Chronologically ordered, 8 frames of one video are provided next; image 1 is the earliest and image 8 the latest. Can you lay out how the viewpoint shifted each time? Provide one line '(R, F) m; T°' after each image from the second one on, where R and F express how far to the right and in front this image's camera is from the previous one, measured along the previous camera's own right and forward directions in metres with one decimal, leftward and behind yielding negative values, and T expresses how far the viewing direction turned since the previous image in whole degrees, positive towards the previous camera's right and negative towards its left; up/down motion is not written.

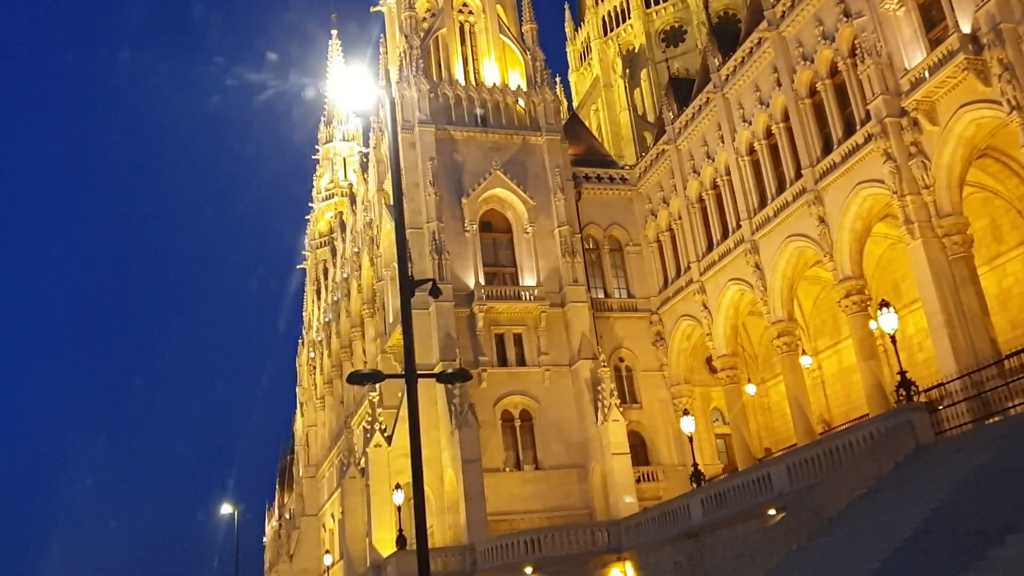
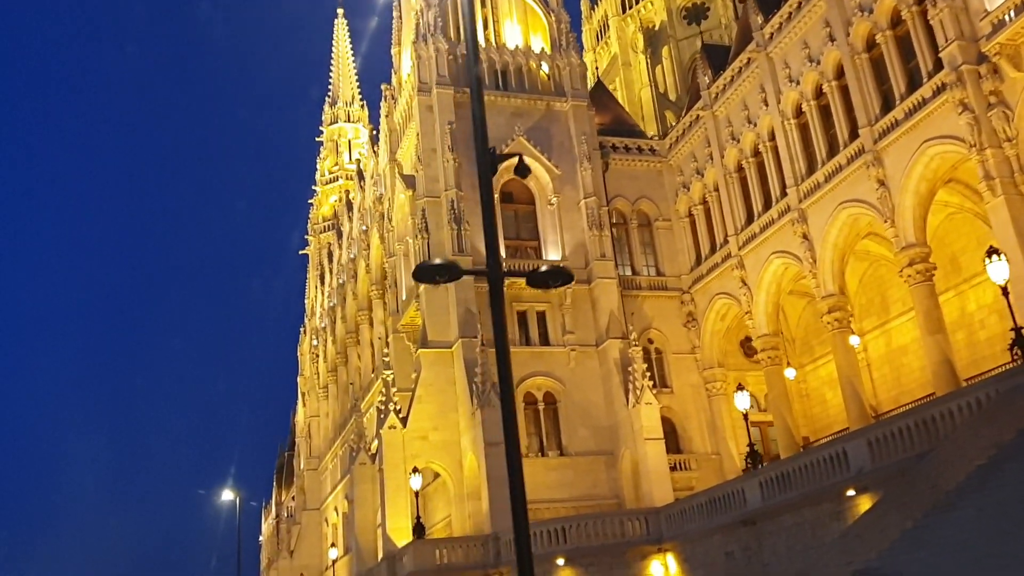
(-1.0, +2.7) m; 0°
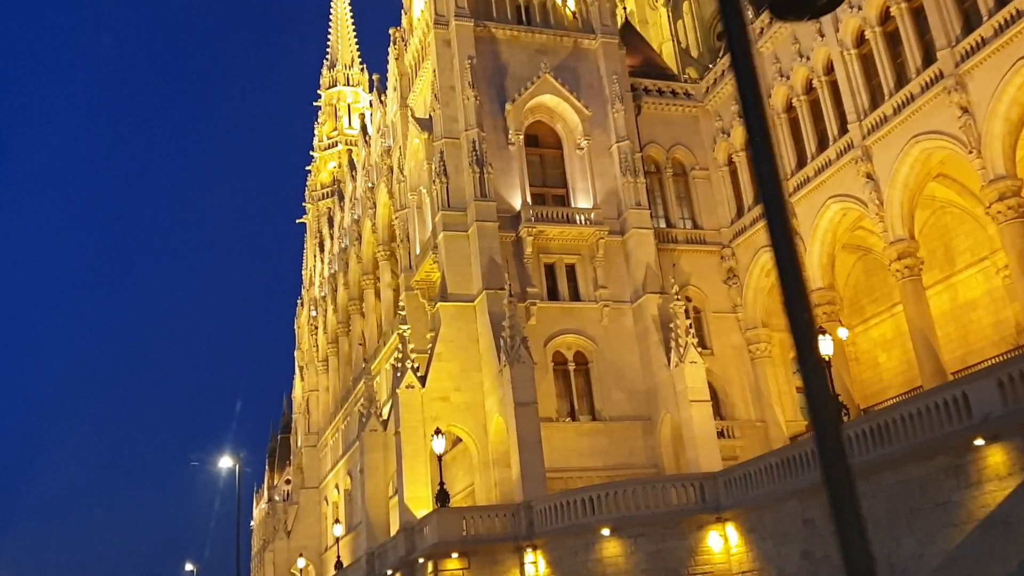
(-1.2, +3.3) m; +1°
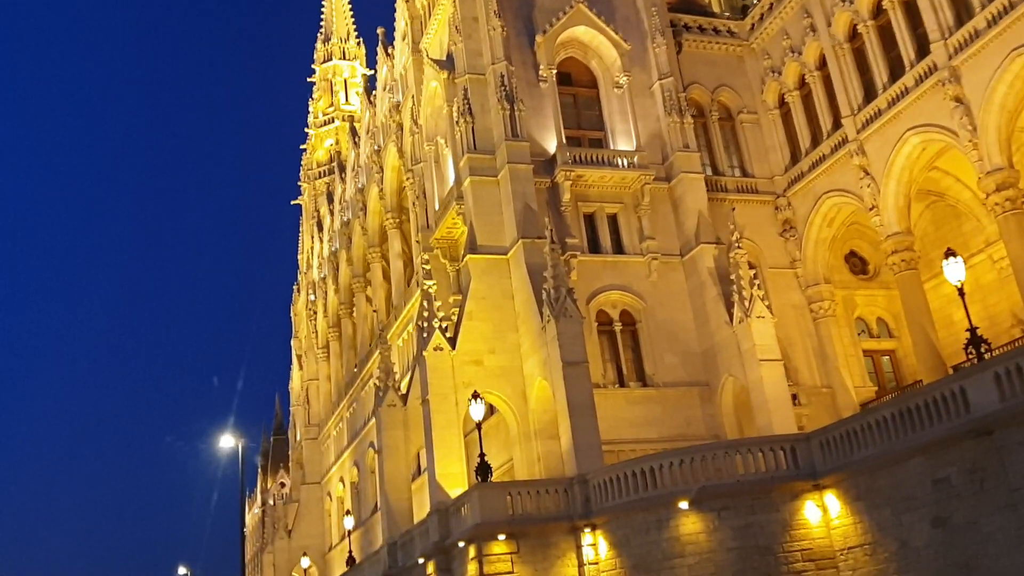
(-1.5, +3.8) m; +1°
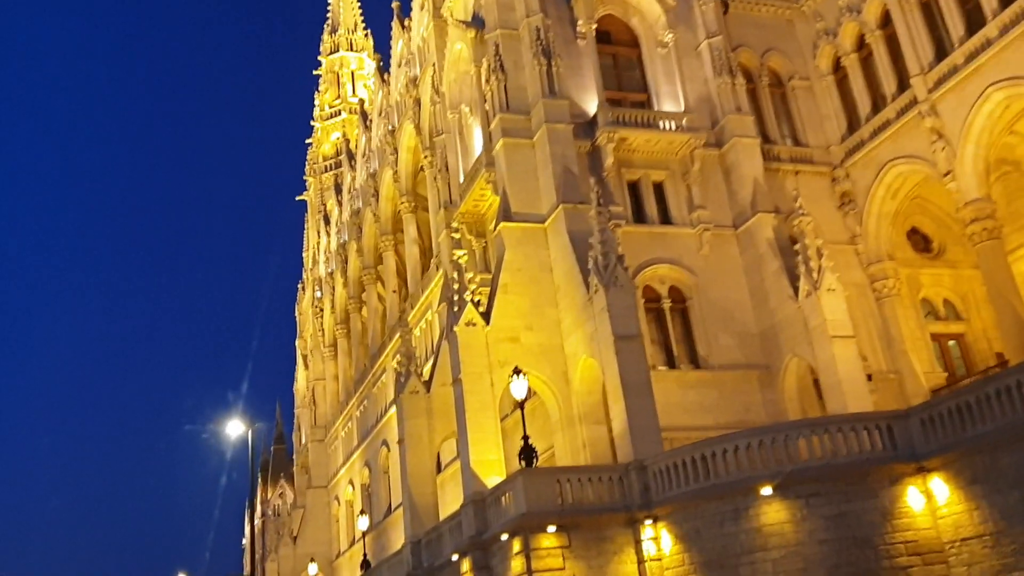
(-1.1, +2.8) m; 0°
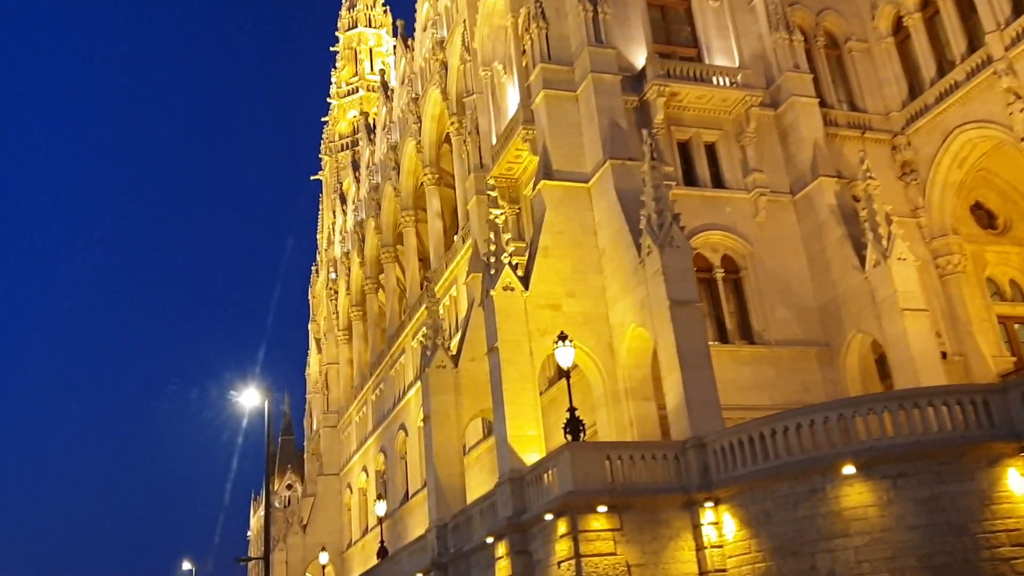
(-0.7, +1.9) m; 0°
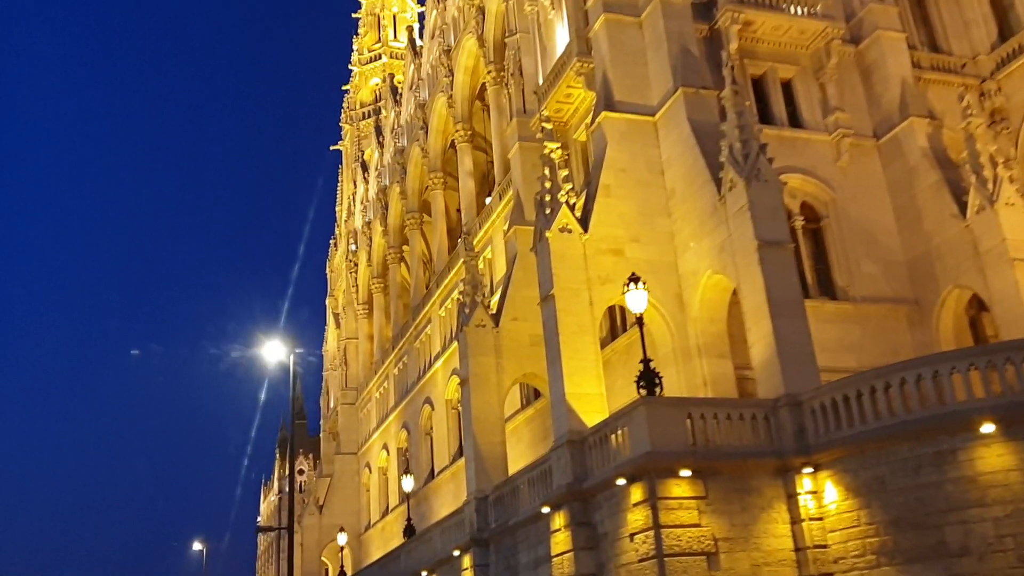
(-0.9, +2.5) m; -1°
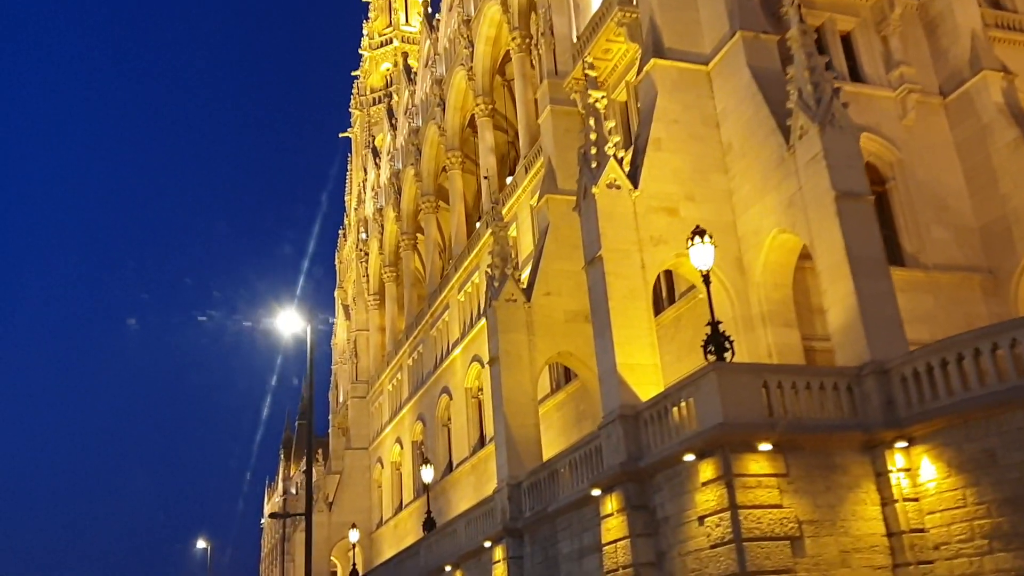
(-0.7, +1.8) m; 0°
